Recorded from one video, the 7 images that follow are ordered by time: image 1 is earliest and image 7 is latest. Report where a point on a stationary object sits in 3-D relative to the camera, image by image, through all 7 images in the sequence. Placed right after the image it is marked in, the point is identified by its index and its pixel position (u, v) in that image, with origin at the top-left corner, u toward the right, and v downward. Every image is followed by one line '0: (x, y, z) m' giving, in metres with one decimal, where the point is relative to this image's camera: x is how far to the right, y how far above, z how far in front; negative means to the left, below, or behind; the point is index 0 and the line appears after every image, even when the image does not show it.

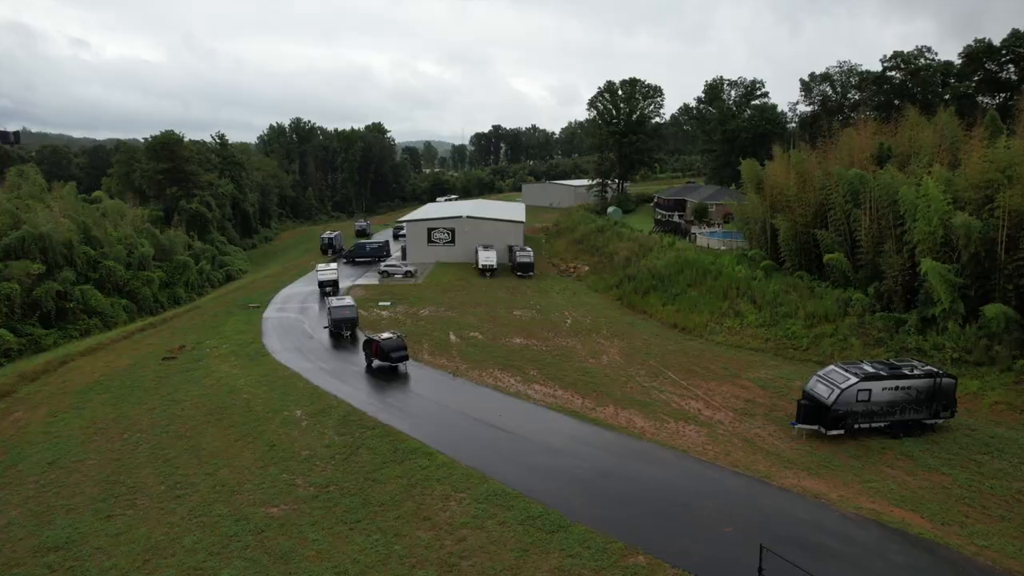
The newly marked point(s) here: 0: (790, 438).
0: (+7.1, -3.8, +16.8) m
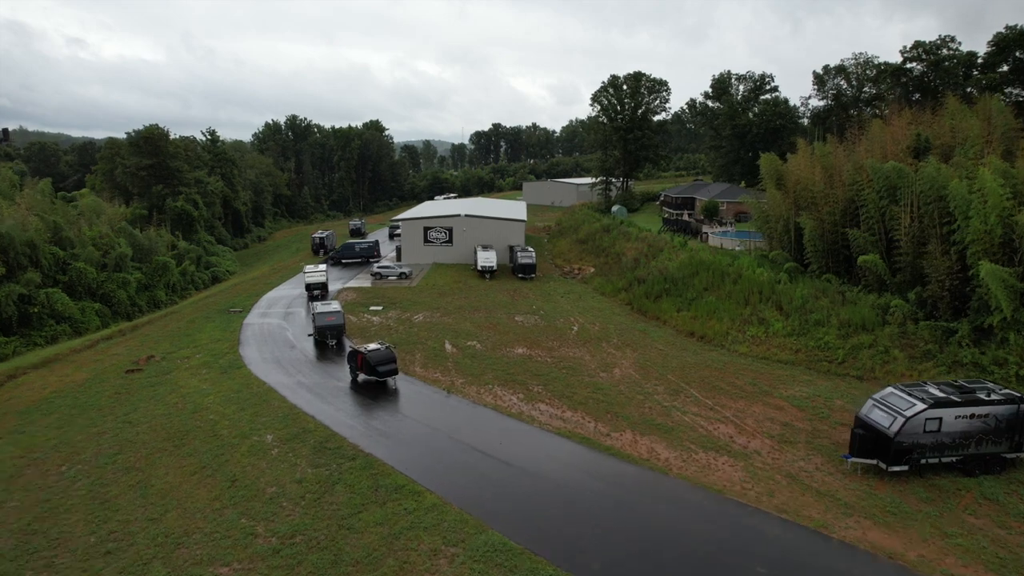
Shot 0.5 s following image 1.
0: (+7.1, -4.0, +14.2) m
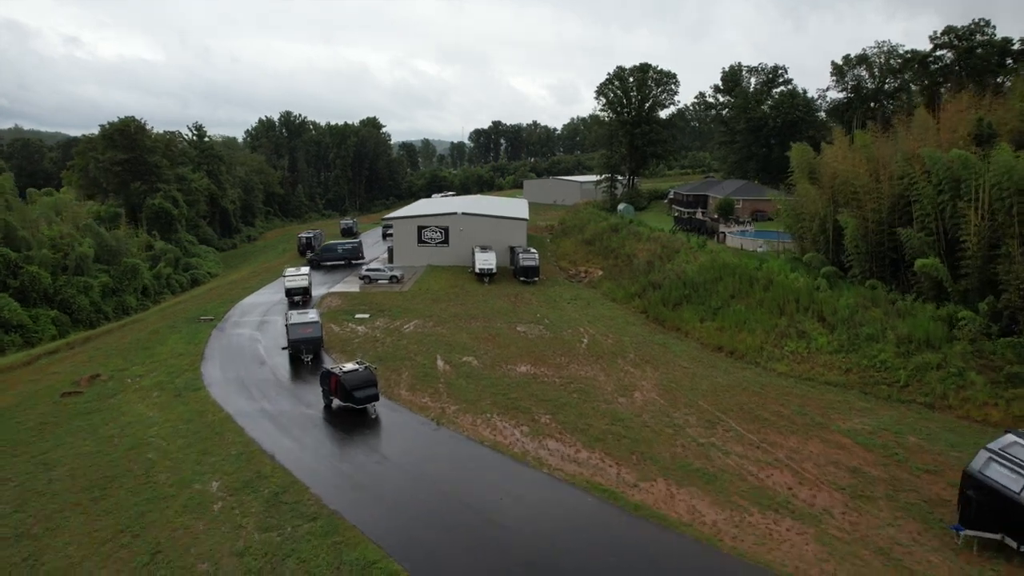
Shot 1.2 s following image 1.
0: (+7.2, -4.3, +10.8) m
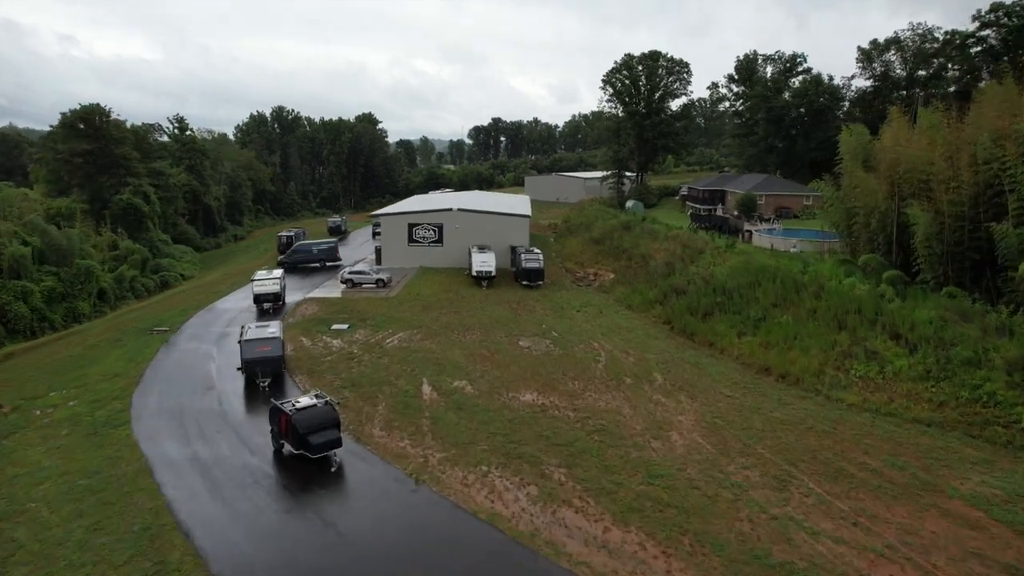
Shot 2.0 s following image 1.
0: (+7.3, -4.6, +6.5) m
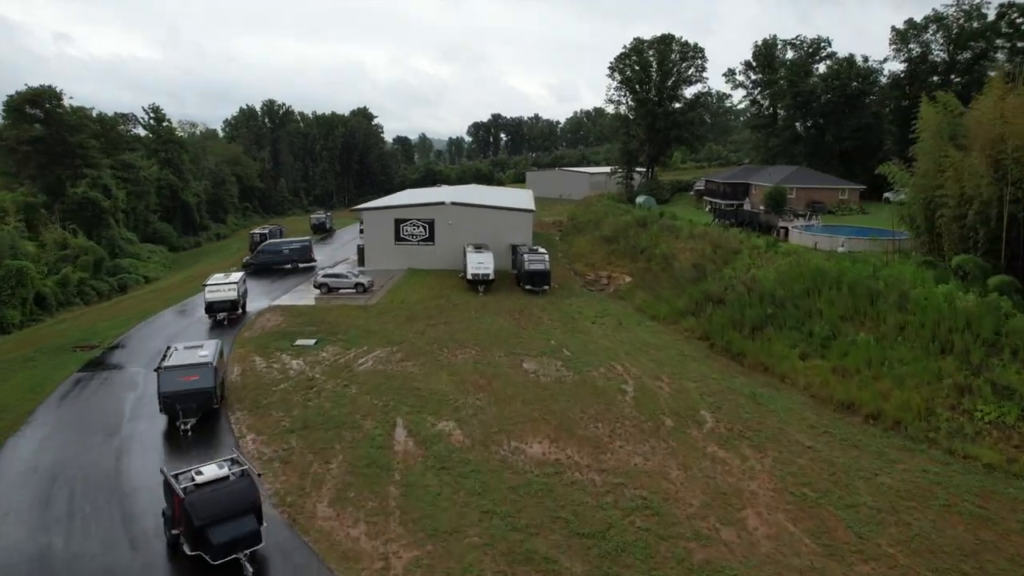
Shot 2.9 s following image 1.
0: (+7.3, -4.8, +1.7) m
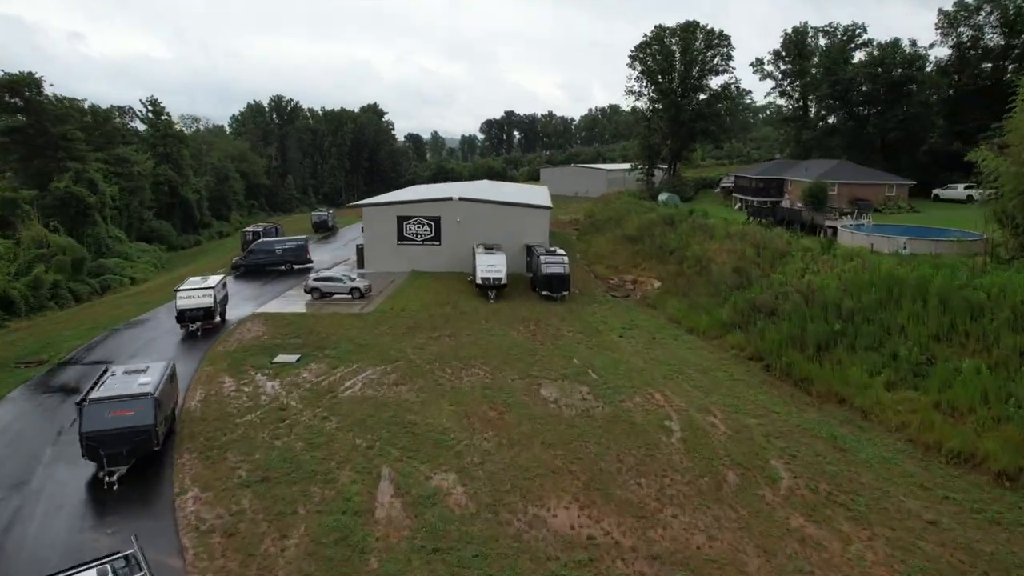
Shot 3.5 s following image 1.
0: (+7.4, -5.1, -1.7) m
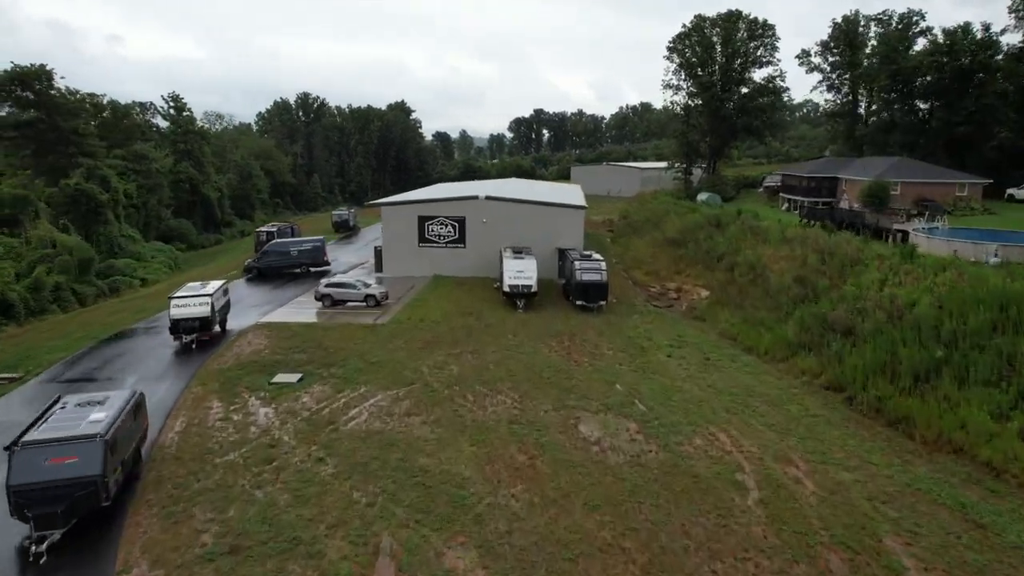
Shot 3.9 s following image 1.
0: (+7.3, -5.5, -4.6) m
